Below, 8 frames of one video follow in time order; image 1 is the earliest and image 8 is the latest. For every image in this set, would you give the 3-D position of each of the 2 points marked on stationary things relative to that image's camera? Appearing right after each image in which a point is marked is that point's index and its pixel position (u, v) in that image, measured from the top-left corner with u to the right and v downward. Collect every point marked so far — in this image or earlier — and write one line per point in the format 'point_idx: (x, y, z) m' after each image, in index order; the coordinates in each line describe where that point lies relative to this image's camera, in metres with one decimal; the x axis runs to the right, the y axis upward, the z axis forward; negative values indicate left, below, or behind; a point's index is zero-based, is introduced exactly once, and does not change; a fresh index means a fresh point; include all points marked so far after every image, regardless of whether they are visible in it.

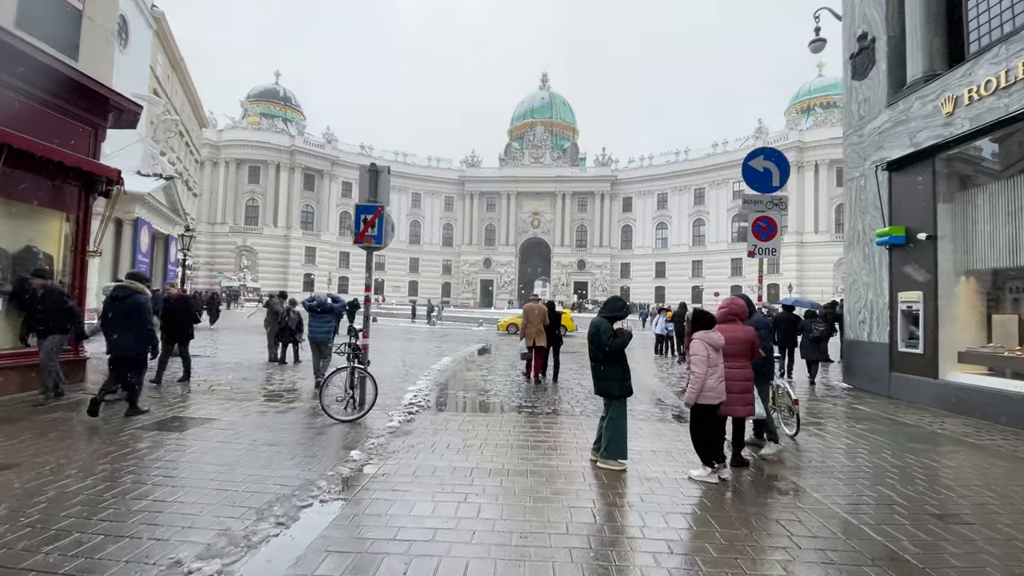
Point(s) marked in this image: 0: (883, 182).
0: (+8.0, +2.3, +10.6) m
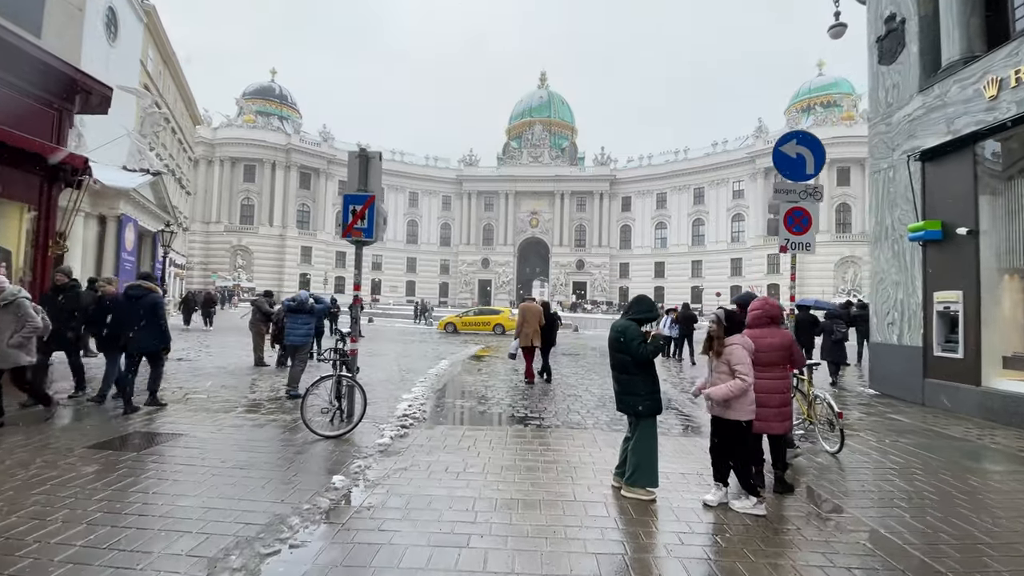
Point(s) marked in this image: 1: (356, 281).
0: (+8.0, +2.3, +9.8) m
1: (-2.3, +0.1, +7.2) m
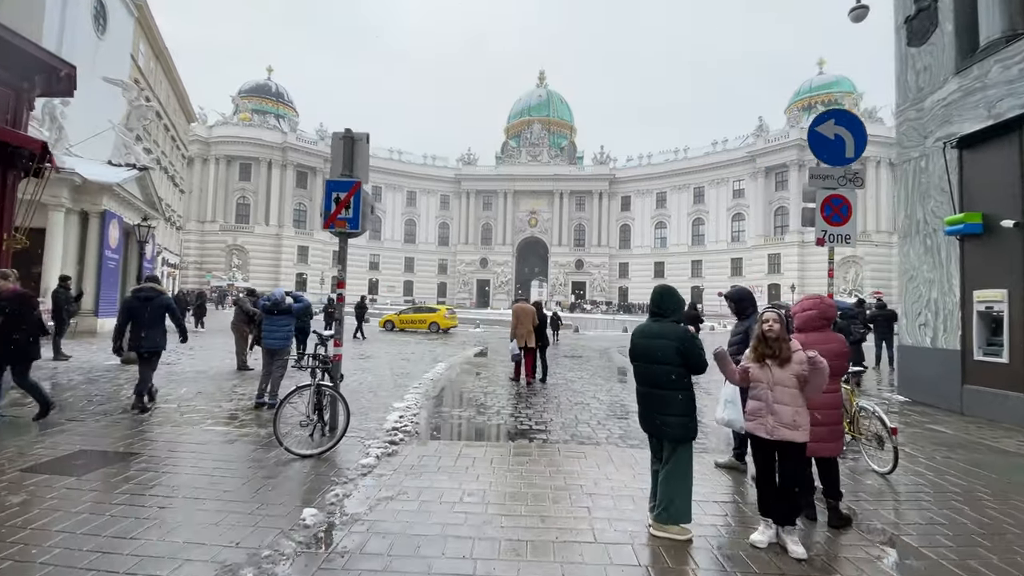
0: (+8.1, +2.3, +9.0) m
1: (-2.3, +0.1, +6.4) m
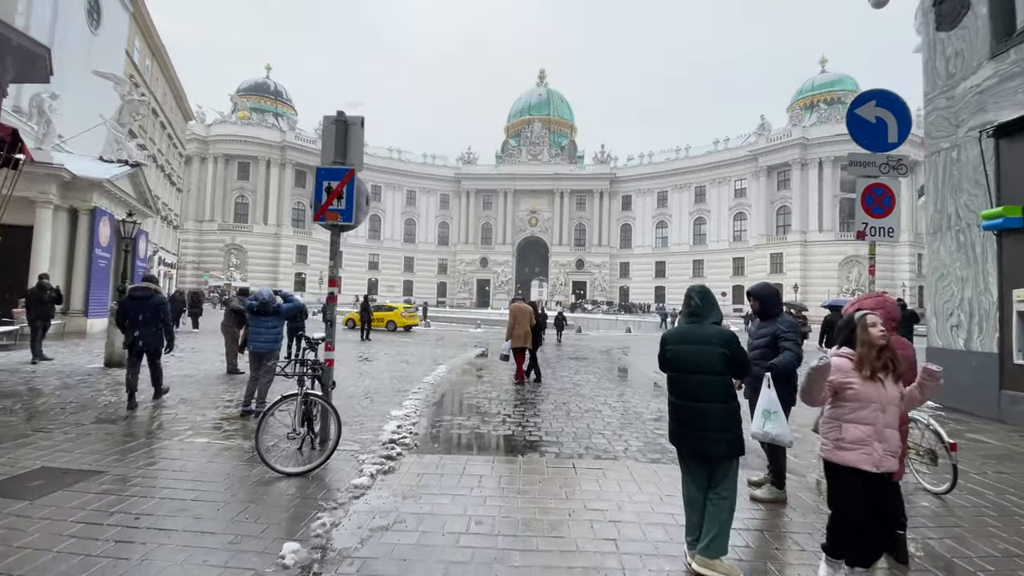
0: (+8.2, +2.4, +8.5) m
1: (-2.2, +0.1, +5.8) m
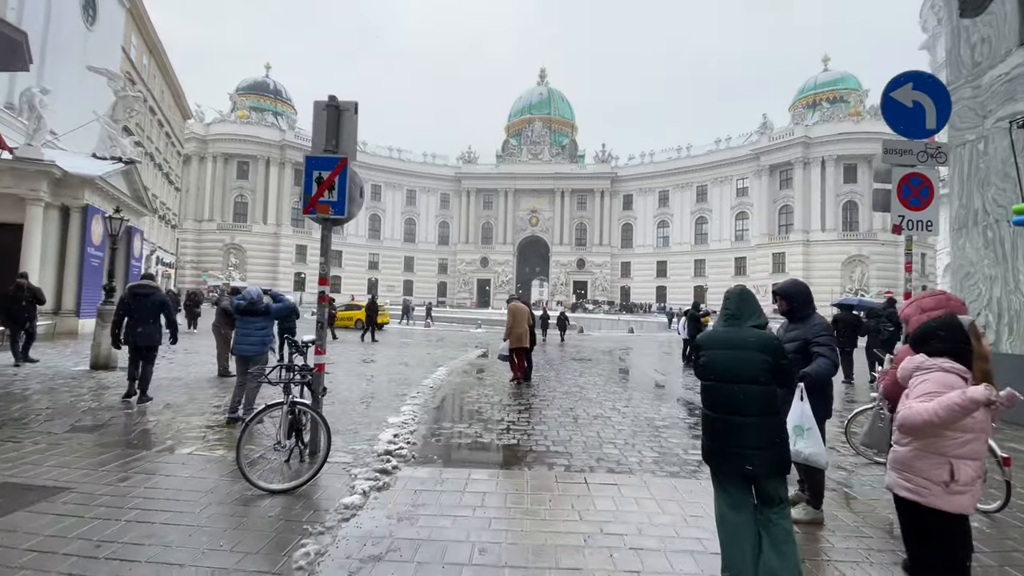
0: (+8.2, +2.4, +8.0) m
1: (-2.1, +0.2, +5.4) m
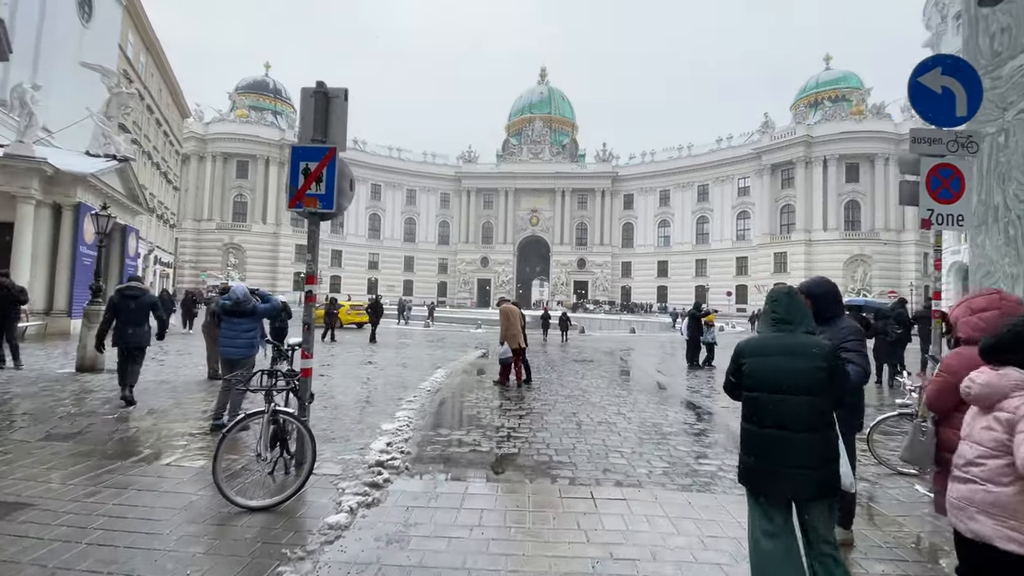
0: (+8.2, +2.4, +7.7) m
1: (-2.1, +0.2, +5.1) m
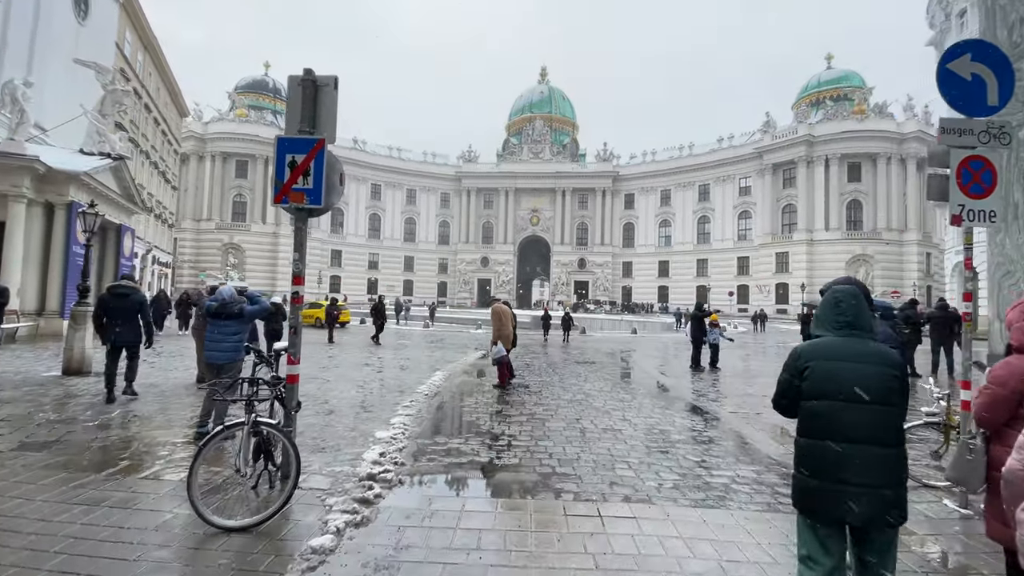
0: (+8.2, +2.4, +7.3) m
1: (-2.1, +0.2, +4.7) m
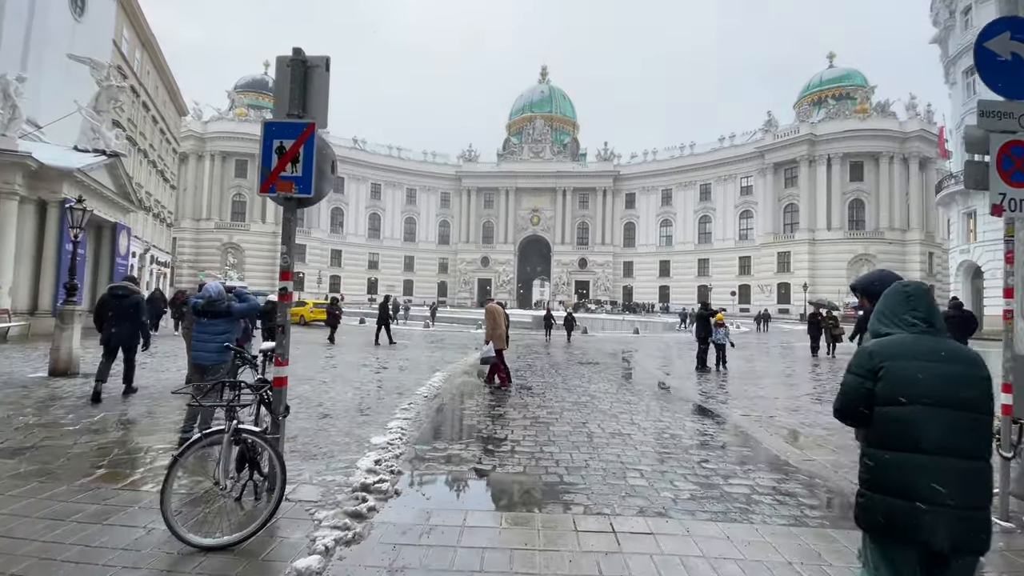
0: (+8.3, +2.4, +7.0) m
1: (-2.0, +0.2, +4.4) m
